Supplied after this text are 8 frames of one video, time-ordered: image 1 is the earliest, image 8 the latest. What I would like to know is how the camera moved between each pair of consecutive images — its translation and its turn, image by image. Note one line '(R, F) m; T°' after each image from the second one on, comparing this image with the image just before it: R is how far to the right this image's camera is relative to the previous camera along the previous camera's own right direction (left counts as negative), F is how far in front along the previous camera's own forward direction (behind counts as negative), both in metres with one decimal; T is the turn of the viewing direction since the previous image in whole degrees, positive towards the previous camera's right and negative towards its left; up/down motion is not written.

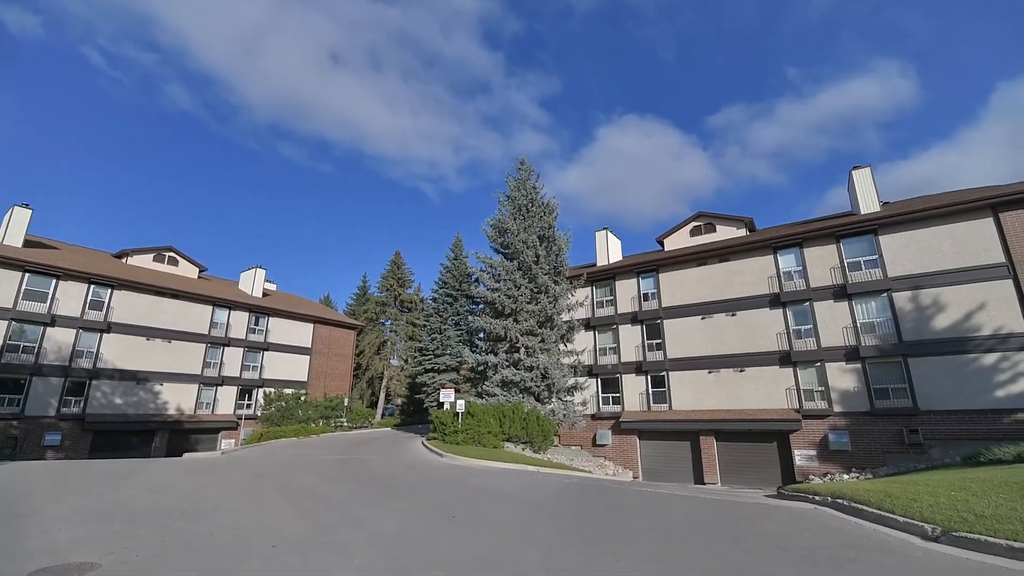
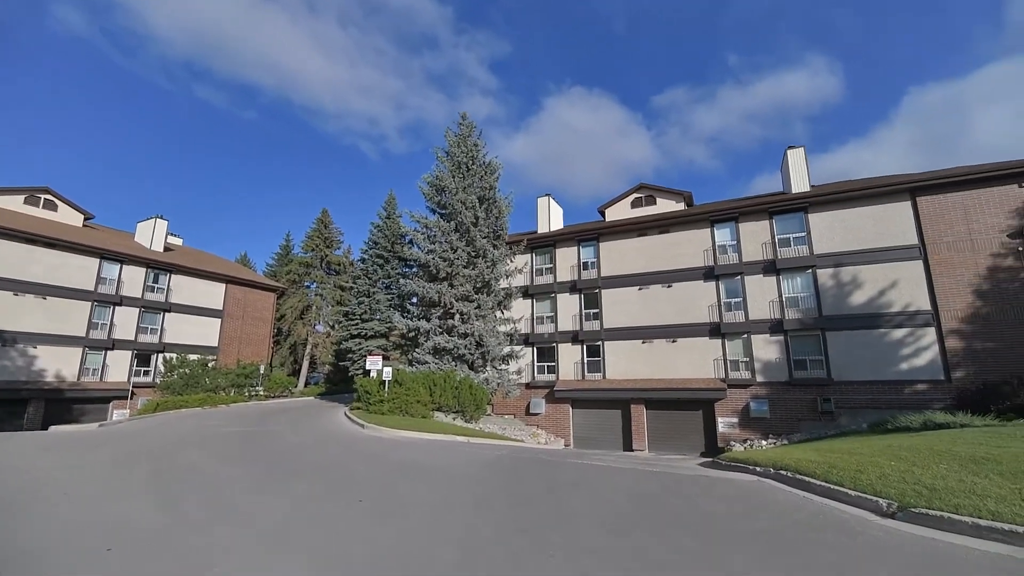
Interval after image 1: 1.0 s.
(+0.1, +1.1) m; +8°
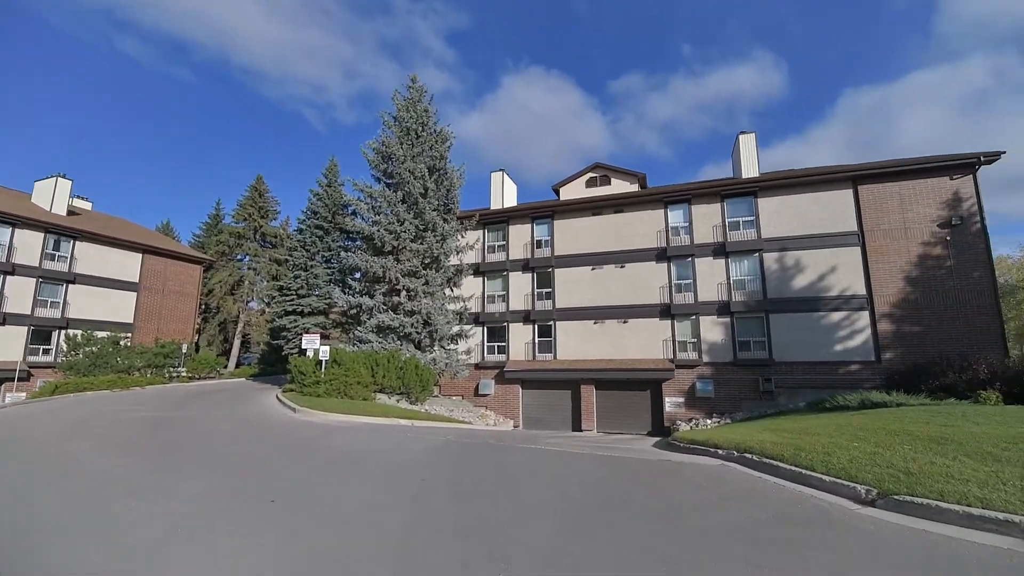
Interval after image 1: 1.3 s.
(0.0, +0.8) m; +6°
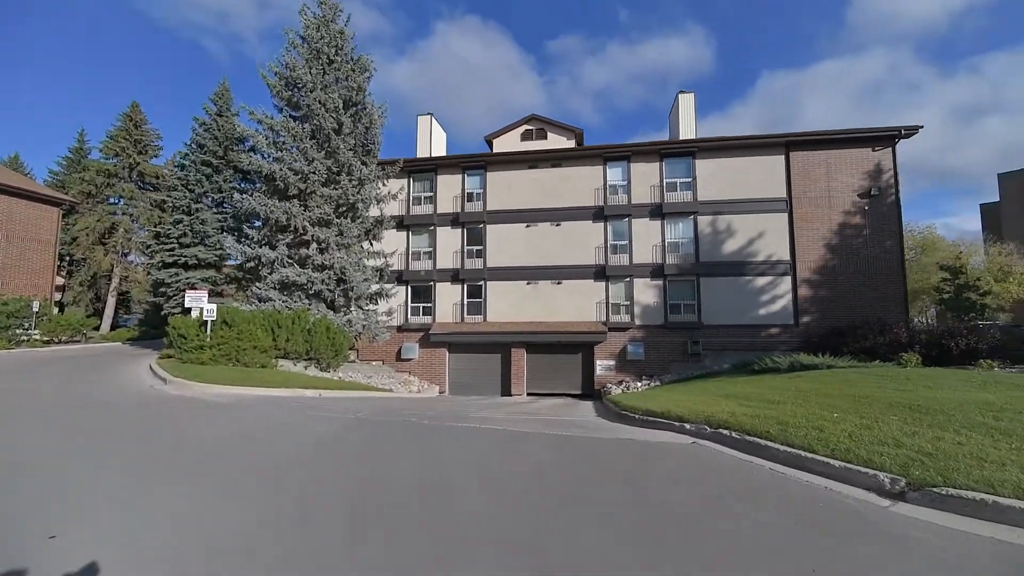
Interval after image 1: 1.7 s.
(-0.1, +1.5) m; +9°
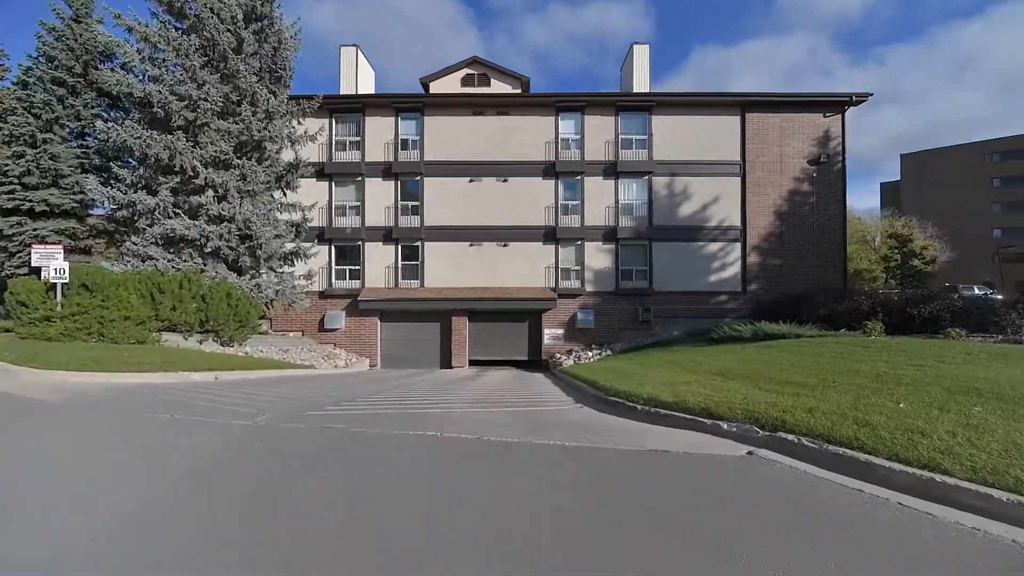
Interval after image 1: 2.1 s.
(-0.4, +1.8) m; +9°
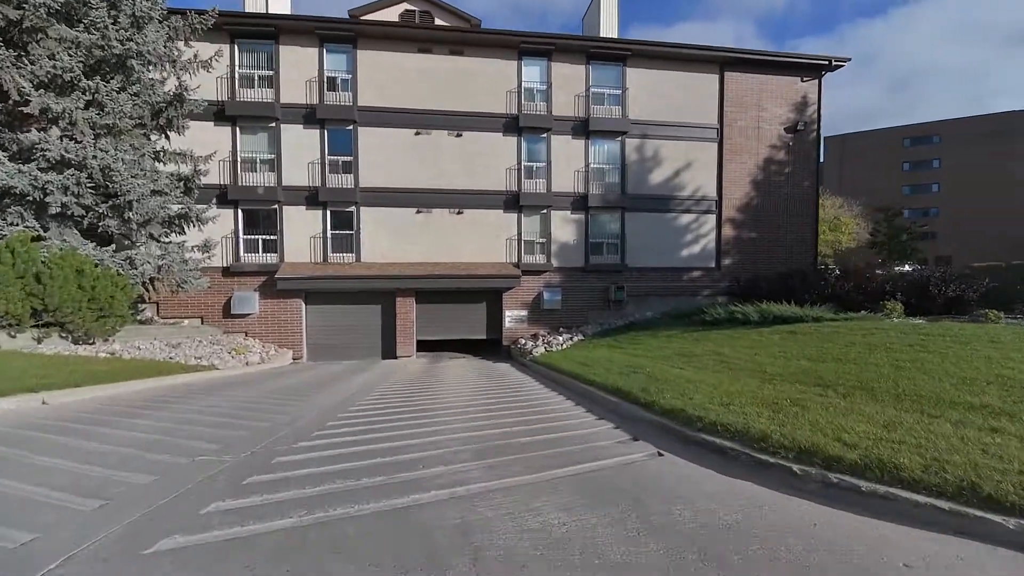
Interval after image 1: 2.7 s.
(-0.8, +2.5) m; +9°
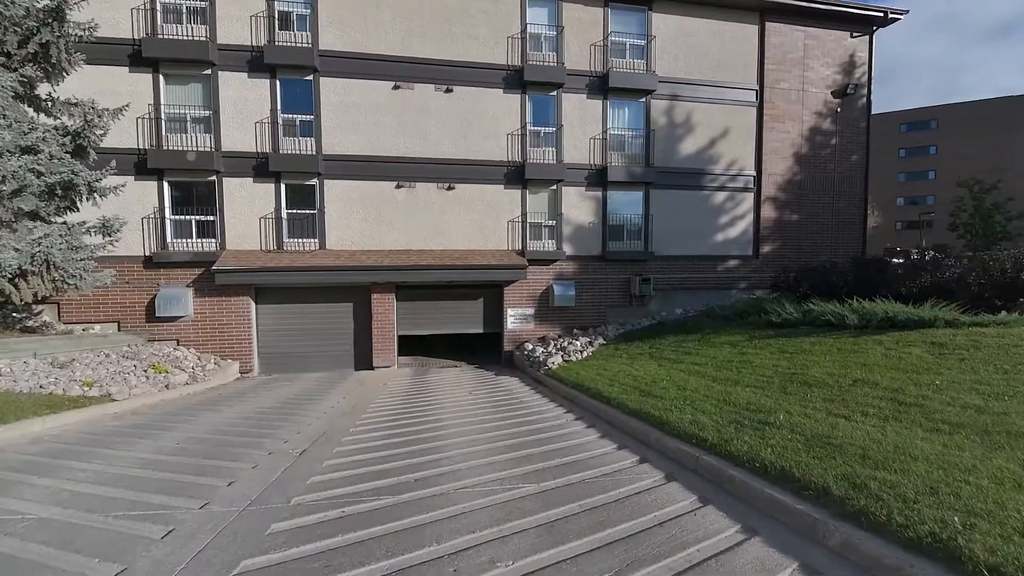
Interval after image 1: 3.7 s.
(-0.6, +2.8) m; +3°
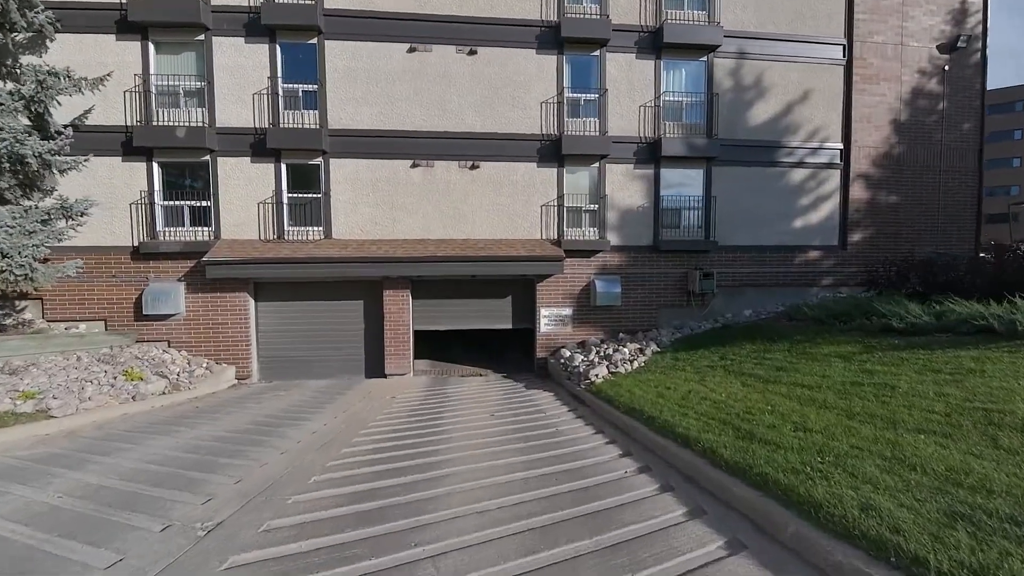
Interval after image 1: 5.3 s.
(0.0, +1.8) m; -4°
